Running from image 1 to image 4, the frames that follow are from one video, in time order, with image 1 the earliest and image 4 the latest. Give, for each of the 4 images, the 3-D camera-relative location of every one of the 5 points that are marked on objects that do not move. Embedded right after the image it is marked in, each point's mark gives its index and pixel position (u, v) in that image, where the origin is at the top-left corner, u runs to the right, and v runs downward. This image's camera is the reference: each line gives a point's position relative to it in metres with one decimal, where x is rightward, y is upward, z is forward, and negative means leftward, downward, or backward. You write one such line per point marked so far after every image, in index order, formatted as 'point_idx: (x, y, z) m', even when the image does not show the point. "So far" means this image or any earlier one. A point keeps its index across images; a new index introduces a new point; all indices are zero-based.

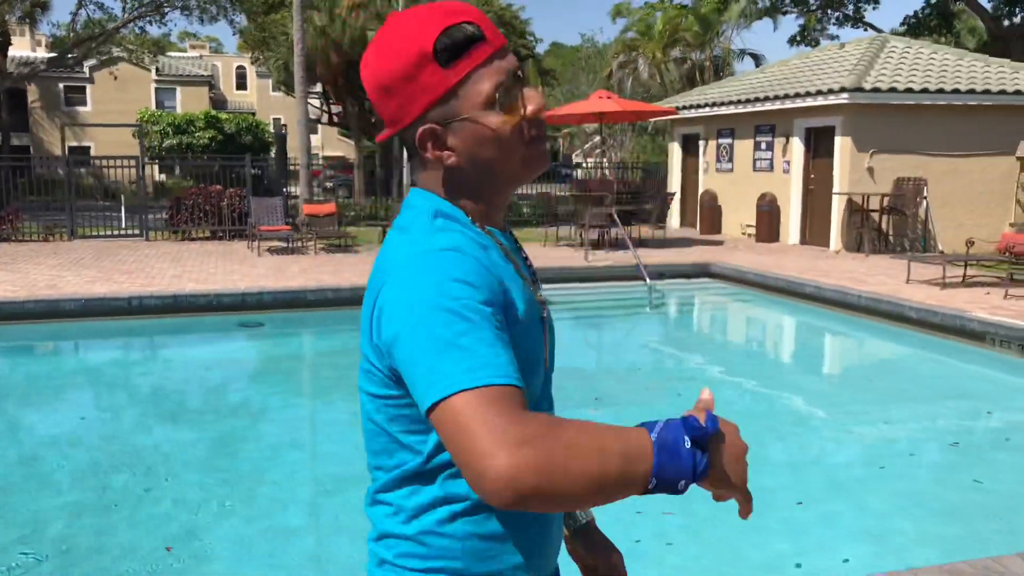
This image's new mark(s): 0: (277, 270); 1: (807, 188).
0: (-3.0, +0.2, +11.6) m
1: (+5.1, +1.7, +15.5) m
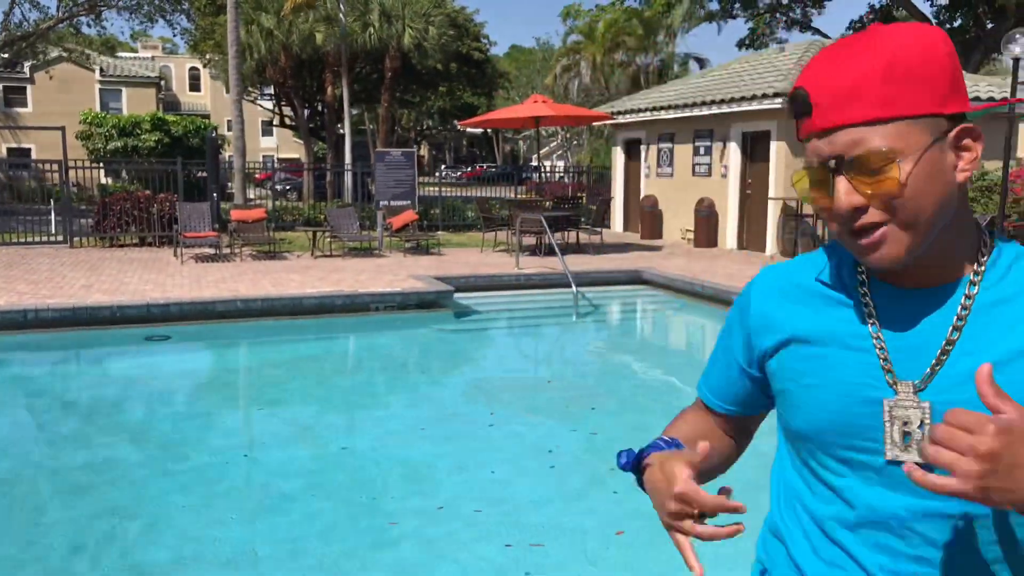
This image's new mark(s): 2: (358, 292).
0: (-4.0, +0.1, +11.2) m
1: (+4.0, +1.6, +15.4) m
2: (-1.8, 0.0, +10.4) m
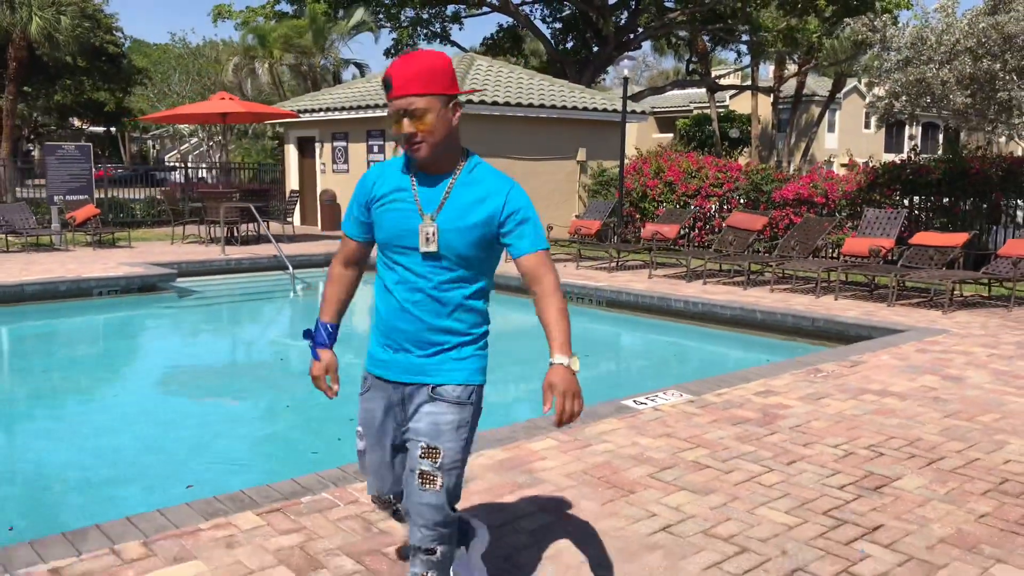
0: (-7.5, +0.1, +10.5) m
1: (-1.9, +2.0, +17.4) m
2: (-5.1, +0.1, +10.5) m
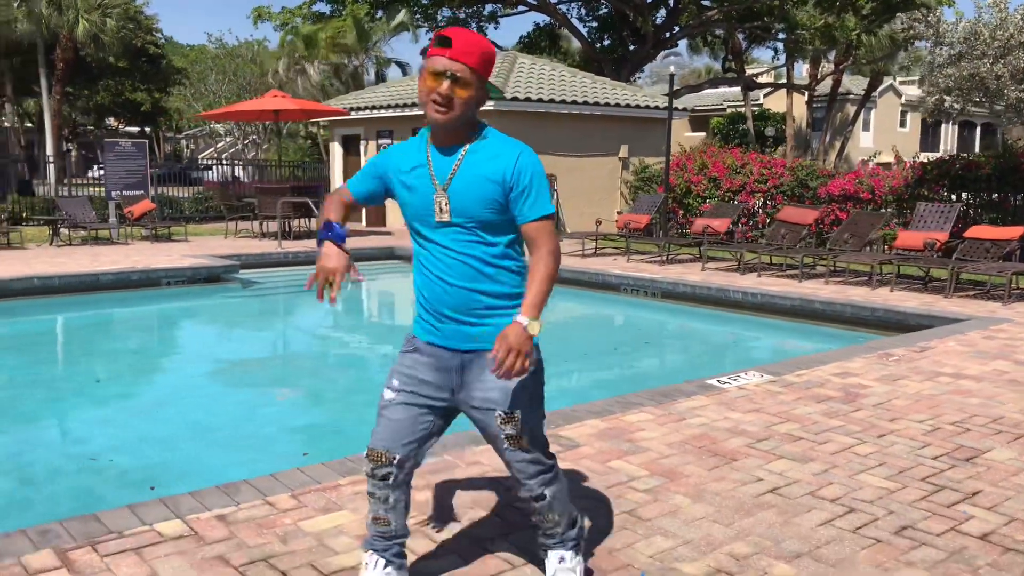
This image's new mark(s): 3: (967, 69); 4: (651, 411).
0: (-6.8, +0.3, +10.9) m
1: (-1.0, +2.1, +17.7) m
2: (-4.5, +0.2, +10.9) m
3: (+6.5, +3.1, +12.9) m
4: (+0.7, -0.6, +4.6) m
